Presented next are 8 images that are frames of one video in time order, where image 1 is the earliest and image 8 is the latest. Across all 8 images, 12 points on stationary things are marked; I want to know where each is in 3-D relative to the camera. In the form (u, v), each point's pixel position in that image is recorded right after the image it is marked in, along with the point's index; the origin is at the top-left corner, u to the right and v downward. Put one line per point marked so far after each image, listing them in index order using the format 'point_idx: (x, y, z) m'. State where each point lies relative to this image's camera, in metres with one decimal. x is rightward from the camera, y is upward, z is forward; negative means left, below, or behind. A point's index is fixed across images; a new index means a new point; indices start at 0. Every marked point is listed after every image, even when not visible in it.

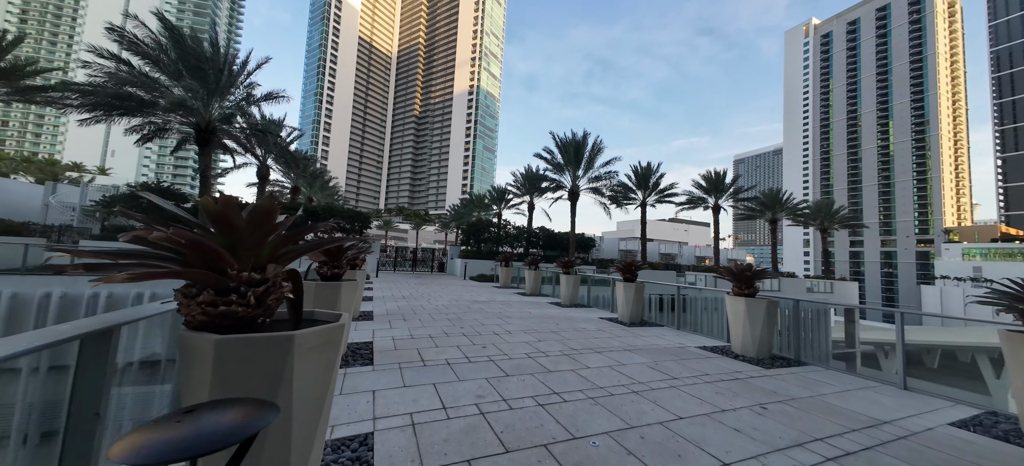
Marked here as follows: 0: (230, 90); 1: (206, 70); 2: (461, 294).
0: (-12.0, +6.2, +14.2) m
1: (-12.2, +6.5, +13.2) m
2: (-1.7, -2.2, +11.5) m
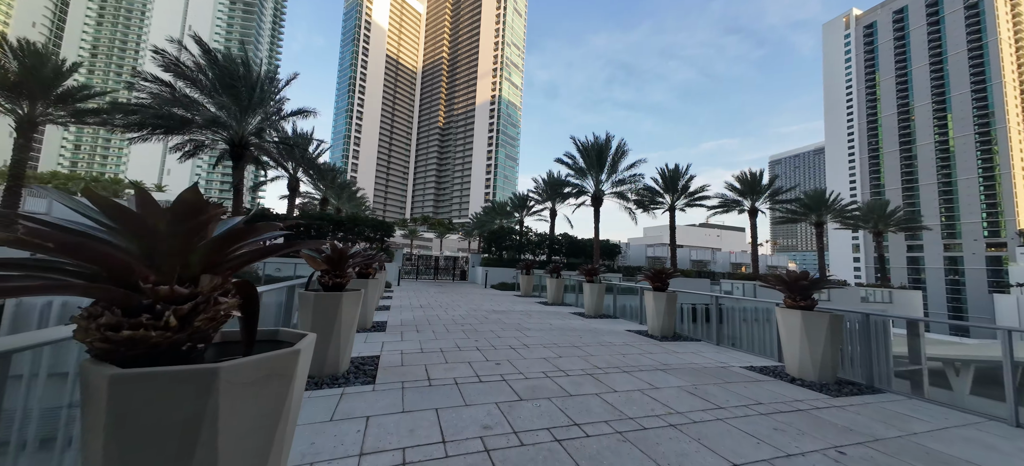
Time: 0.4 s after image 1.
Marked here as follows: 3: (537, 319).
0: (-11.2, +5.7, +14.8) m
1: (-11.5, +6.1, +13.8) m
2: (-1.0, -2.4, +11.2) m
3: (+0.7, -2.2, +8.4) m
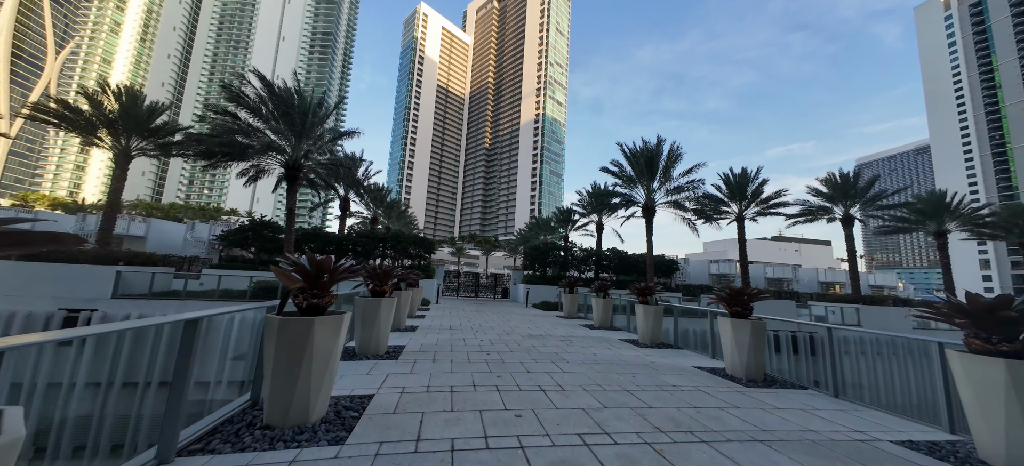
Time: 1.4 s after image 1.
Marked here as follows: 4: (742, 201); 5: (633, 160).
0: (-9.4, +4.9, +15.5) m
1: (-9.8, +5.3, +14.6) m
2: (+0.2, -2.9, +10.0) m
3: (+1.5, -2.5, +7.1) m
4: (+13.9, +2.0, +19.4) m
5: (+6.7, +4.3, +18.3) m
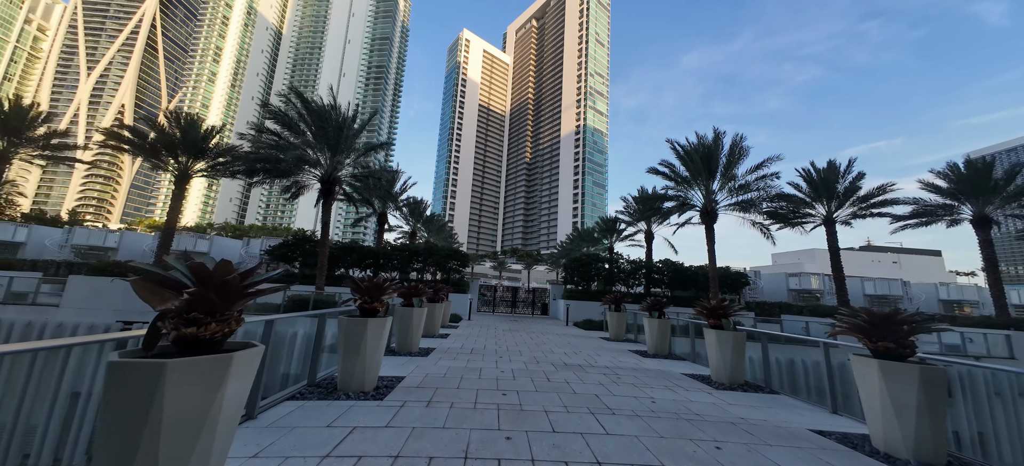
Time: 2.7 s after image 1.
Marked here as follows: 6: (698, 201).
0: (-7.8, +4.3, +15.5) m
1: (-8.3, +4.7, +14.6) m
2: (+1.1, -3.0, +8.4) m
3: (+2.0, -2.5, +5.3) m
4: (+15.8, +1.7, +16.1) m
5: (+8.5, +3.8, +16.0) m
6: (+9.4, +1.6, +16.3) m
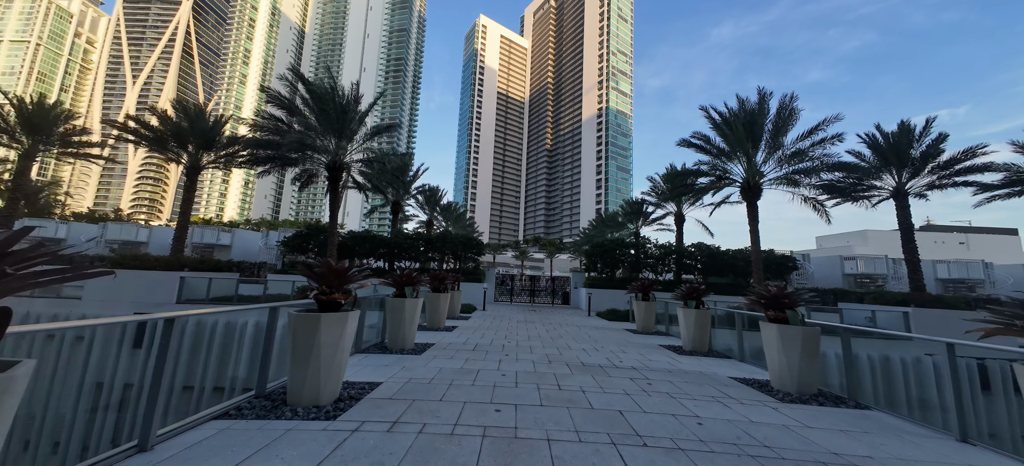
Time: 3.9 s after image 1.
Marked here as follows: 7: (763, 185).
0: (-7.2, +4.8, +14.8) m
1: (-7.8, +5.2, +13.9) m
2: (+1.4, -2.5, +7.3) m
3: (+2.0, -2.1, +4.2) m
4: (+16.4, +2.7, +13.8) m
5: (+9.1, +4.7, +14.2) m
6: (+10.0, +2.6, +14.4) m
7: (+11.1, +2.2, +14.4) m
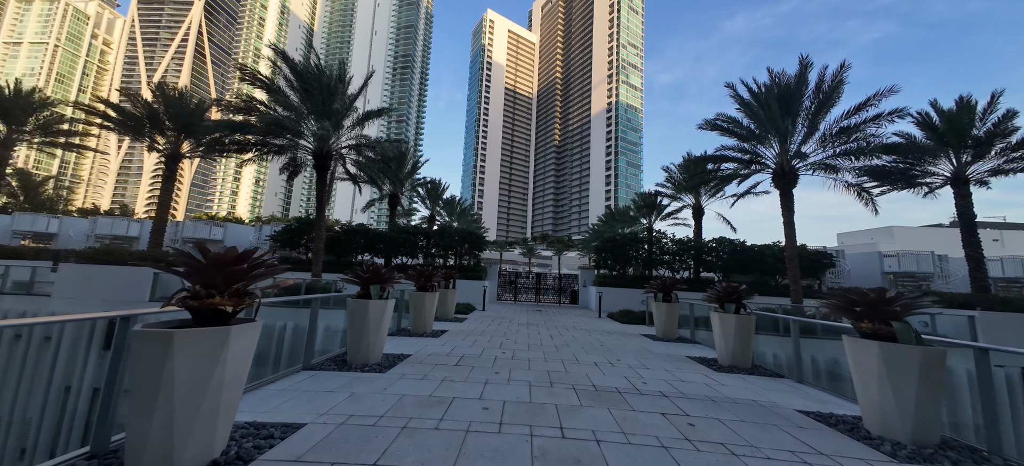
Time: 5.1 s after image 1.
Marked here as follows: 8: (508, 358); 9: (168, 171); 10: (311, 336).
0: (-7.1, +5.1, +13.6) m
1: (-7.7, +5.5, +12.7) m
2: (+1.3, -2.3, +6.0) m
3: (+1.8, -1.9, +2.8) m
4: (+16.5, +3.0, +12.0) m
5: (+9.2, +5.0, +12.5) m
6: (+10.1, +2.9, +12.8) m
7: (+11.2, +2.5, +12.7) m
8: (-0.1, -2.2, +5.7) m
9: (-15.5, +2.8, +14.7) m
10: (-3.0, -1.6, +4.8) m
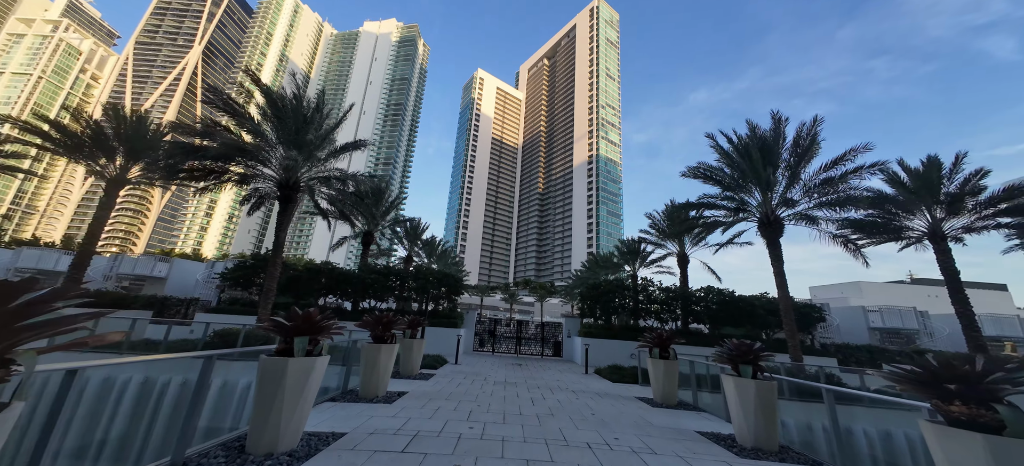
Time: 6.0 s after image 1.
0: (-7.7, +3.6, +12.8) m
1: (-8.3, +4.2, +12.0) m
2: (+0.8, -2.9, +4.7) m
3: (+1.5, -2.1, +1.6) m
4: (+15.8, +1.0, +12.2) m
5: (+8.5, +3.2, +12.6) m
6: (+9.4, +1.0, +12.6) m
7: (+10.5, +0.5, +12.6) m
8: (-0.6, -2.8, +4.4) m
9: (-16.2, +1.4, +13.2) m
10: (-3.3, -2.0, +3.4) m
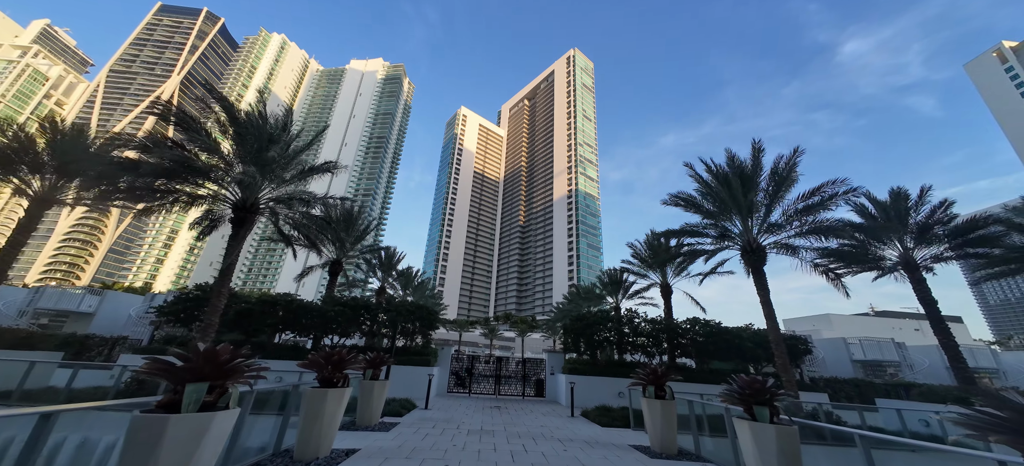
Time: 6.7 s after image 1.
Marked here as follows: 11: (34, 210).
0: (-8.5, +2.6, +12.0) m
1: (-9.1, +3.3, +11.2) m
2: (+0.5, -3.1, +3.7) m
3: (+1.4, -2.0, +0.8) m
4: (+15.1, 0.0, +12.4) m
5: (+7.8, +2.1, +12.7) m
6: (+8.6, -0.1, +12.5) m
7: (+9.7, -0.6, +12.5) m
8: (-0.8, -2.9, +3.4) m
9: (-17.0, +0.5, +11.6) m
10: (-3.5, -2.0, +2.3) m
11: (-16.9, +0.8, +11.7) m
